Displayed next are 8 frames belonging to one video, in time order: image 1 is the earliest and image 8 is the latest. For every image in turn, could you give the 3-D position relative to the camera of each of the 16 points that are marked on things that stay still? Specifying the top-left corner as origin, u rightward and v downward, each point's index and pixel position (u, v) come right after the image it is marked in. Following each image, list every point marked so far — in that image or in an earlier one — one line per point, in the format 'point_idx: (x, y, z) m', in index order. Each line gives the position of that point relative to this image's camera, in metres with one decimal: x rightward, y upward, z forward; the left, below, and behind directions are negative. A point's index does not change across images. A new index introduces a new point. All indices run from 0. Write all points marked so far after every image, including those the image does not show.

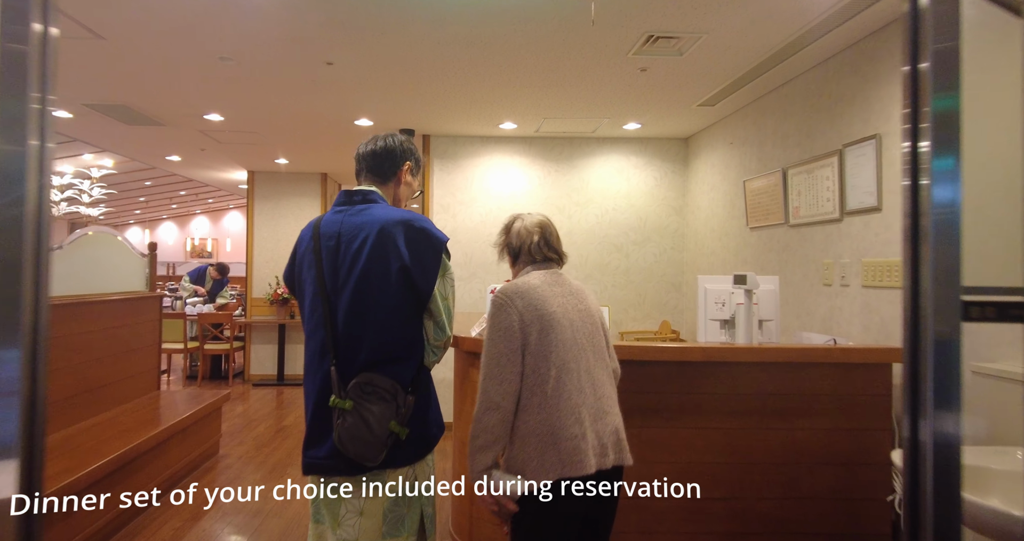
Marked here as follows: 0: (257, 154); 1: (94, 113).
0: (-2.5, +1.1, +5.2) m
1: (-3.0, +1.1, +3.8) m
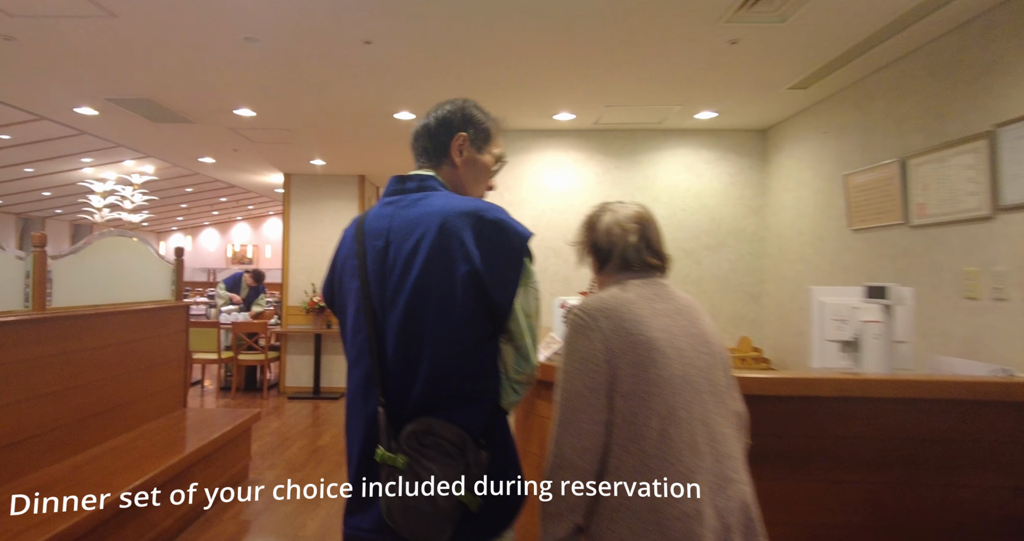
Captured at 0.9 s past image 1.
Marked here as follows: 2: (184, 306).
0: (-2.0, +1.0, +4.9) m
1: (-2.6, +1.1, +3.6) m
2: (-2.2, -0.2, +3.6) m
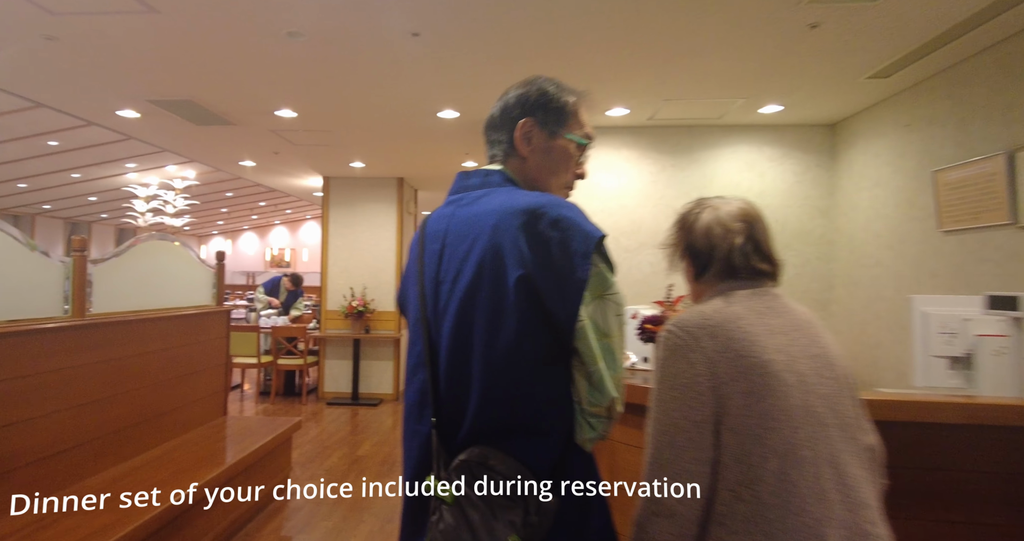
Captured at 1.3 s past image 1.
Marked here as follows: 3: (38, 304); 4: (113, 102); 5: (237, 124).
0: (-1.6, +1.0, +4.8) m
1: (-2.3, +1.1, +3.5) m
2: (-1.9, -0.3, +3.5) m
3: (-2.0, -0.1, +2.3) m
4: (-2.5, +1.1, +3.4) m
5: (-2.0, +1.0, +3.9) m
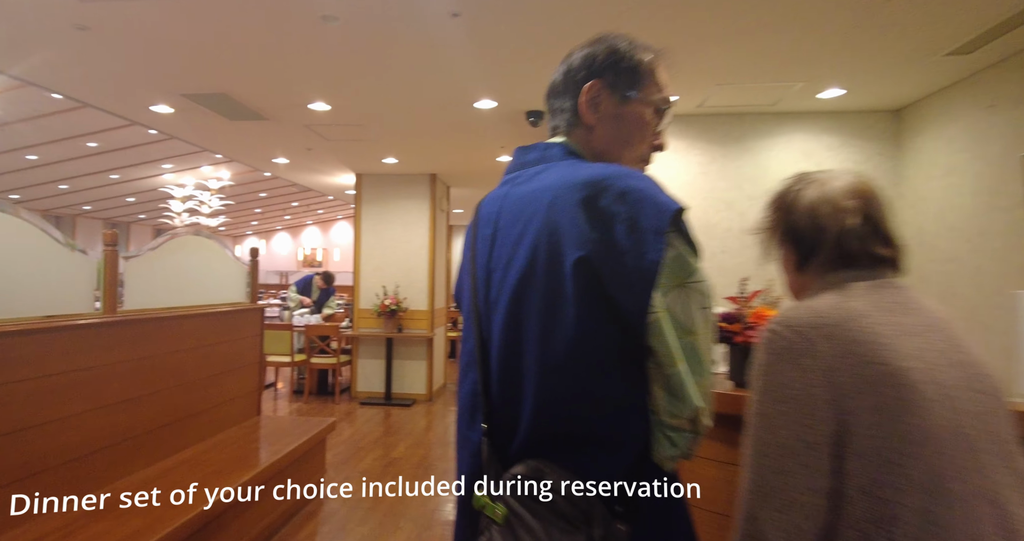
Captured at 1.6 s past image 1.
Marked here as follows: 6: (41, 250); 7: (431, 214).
0: (-1.3, +1.0, +4.8) m
1: (-2.0, +1.1, +3.5) m
2: (-1.6, -0.2, +3.5) m
3: (-1.8, -0.1, +2.2) m
4: (-2.2, +1.1, +3.4) m
5: (-1.7, +1.1, +3.8) m
6: (-1.8, +0.1, +2.1) m
7: (-0.8, +0.6, +5.5) m
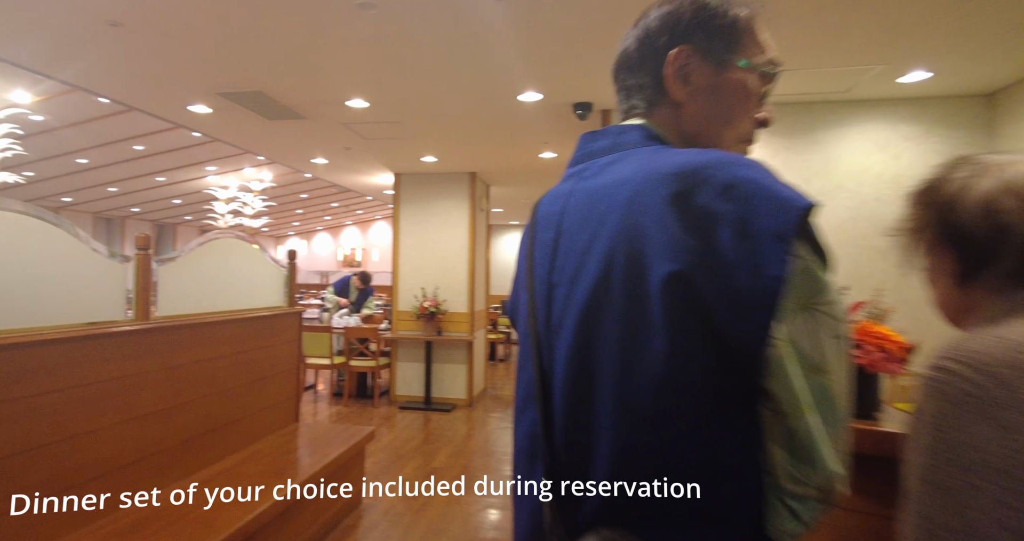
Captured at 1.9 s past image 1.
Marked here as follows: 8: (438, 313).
0: (-0.9, +1.0, +4.6) m
1: (-1.8, +1.1, +3.4) m
2: (-1.3, -0.3, +3.4) m
3: (-1.6, -0.1, +2.1) m
4: (-2.0, +1.1, +3.3) m
5: (-1.4, +1.0, +3.7) m
6: (-1.7, 0.0, +2.0) m
7: (-0.4, +0.6, +5.4) m
8: (-0.7, -0.4, +5.2) m
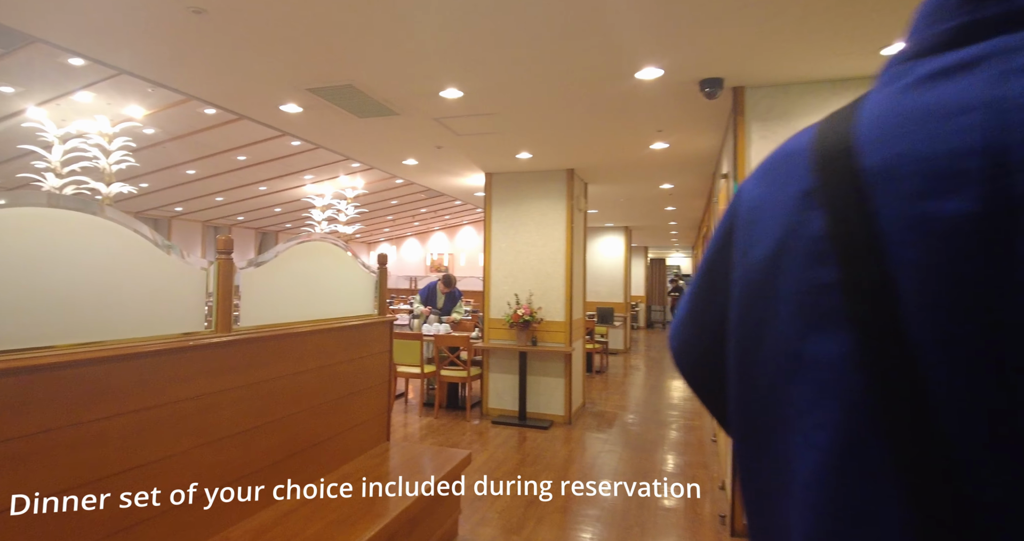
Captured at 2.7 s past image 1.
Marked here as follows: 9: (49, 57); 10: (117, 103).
0: (-0.1, +1.0, +4.3) m
1: (-1.1, +1.0, +3.2) m
2: (-0.7, -0.3, +3.1) m
3: (-1.2, -0.2, +1.9) m
4: (-1.3, +1.0, +3.1) m
5: (-0.7, +1.0, +3.5) m
6: (-1.2, 0.0, +1.9) m
7: (+0.5, +0.5, +5.0) m
8: (+0.2, -0.5, +4.9) m
9: (-4.1, +1.9, +4.9) m
10: (-4.4, +1.9, +6.1) m
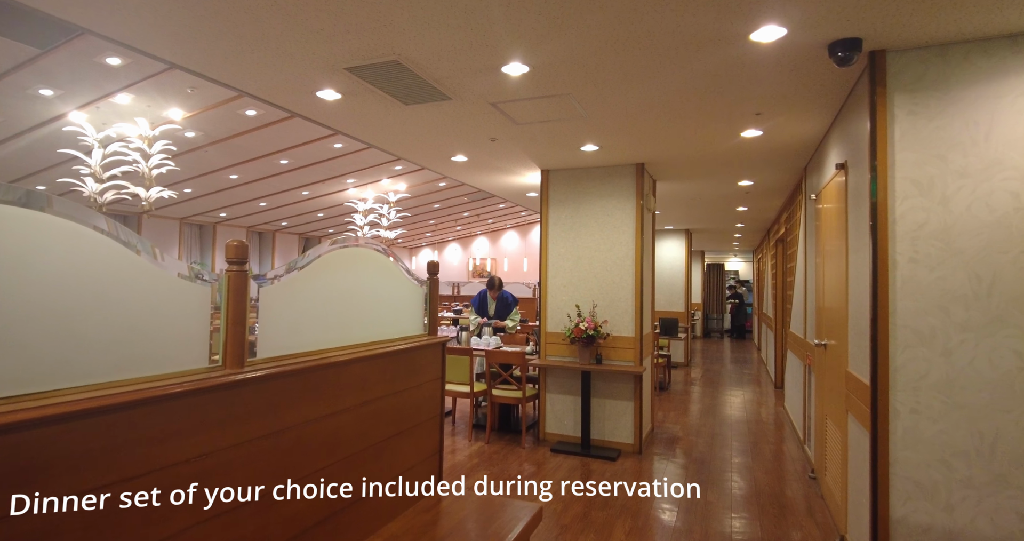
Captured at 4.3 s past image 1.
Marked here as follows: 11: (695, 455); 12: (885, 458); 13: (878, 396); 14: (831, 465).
0: (+0.3, +0.9, +3.8) m
1: (-0.8, +1.0, +2.8) m
2: (-0.3, -0.3, +2.6) m
3: (-0.9, -0.2, +1.5) m
4: (-1.0, +1.0, +2.7) m
5: (-0.3, +1.0, +3.0) m
6: (-1.0, 0.0, +1.4) m
7: (+1.0, +0.4, +4.4) m
8: (+0.7, -0.5, +4.3) m
9: (-3.6, +1.8, +4.7) m
10: (-3.8, +1.8, +5.8) m
11: (+1.5, -1.5, +4.5) m
12: (+1.6, -0.8, +2.3) m
13: (+1.6, -0.5, +2.3) m
14: (+2.0, -1.2, +3.4) m
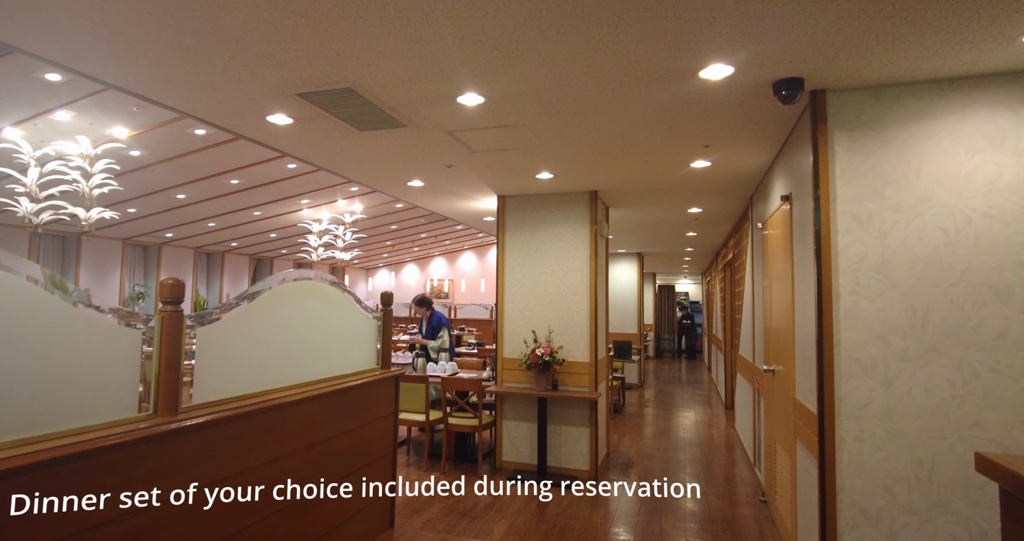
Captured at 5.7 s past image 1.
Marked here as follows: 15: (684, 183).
0: (0.0, +0.7, +3.8) m
1: (-1.0, +0.8, +2.7) m
2: (-0.6, -0.5, +2.5) m
3: (-1.0, -0.3, +1.4) m
4: (-1.2, +0.8, +2.6) m
5: (-0.6, +0.8, +3.0) m
6: (-1.1, -0.1, +1.3) m
7: (+0.7, +0.2, +4.4) m
8: (+0.3, -0.7, +4.3) m
9: (-4.0, +1.6, +4.4) m
10: (-4.2, +1.5, +5.6) m
11: (+1.2, -1.7, +4.5) m
12: (+1.4, -0.9, +2.4) m
13: (+1.4, -0.7, +2.4) m
14: (+1.7, -1.4, +3.5) m
15: (+1.3, +0.7, +4.2) m
